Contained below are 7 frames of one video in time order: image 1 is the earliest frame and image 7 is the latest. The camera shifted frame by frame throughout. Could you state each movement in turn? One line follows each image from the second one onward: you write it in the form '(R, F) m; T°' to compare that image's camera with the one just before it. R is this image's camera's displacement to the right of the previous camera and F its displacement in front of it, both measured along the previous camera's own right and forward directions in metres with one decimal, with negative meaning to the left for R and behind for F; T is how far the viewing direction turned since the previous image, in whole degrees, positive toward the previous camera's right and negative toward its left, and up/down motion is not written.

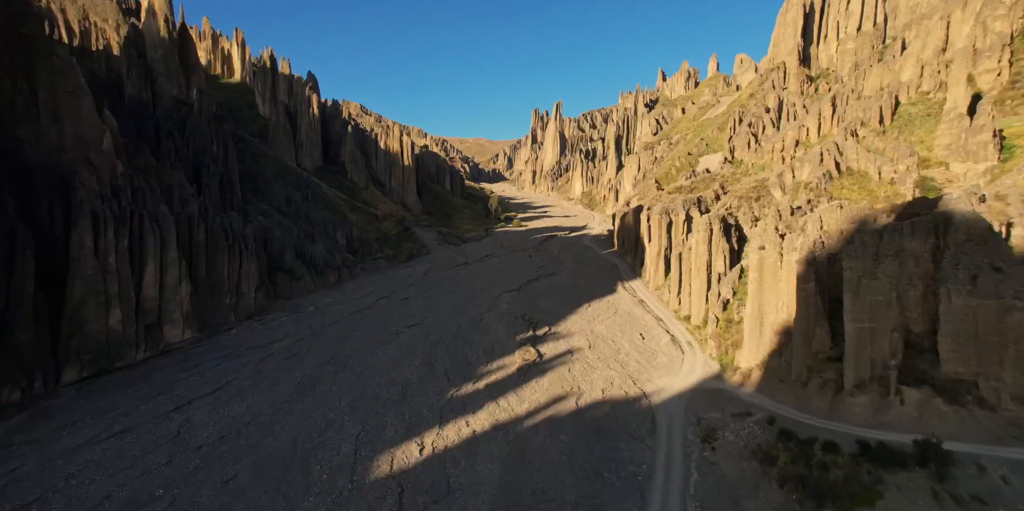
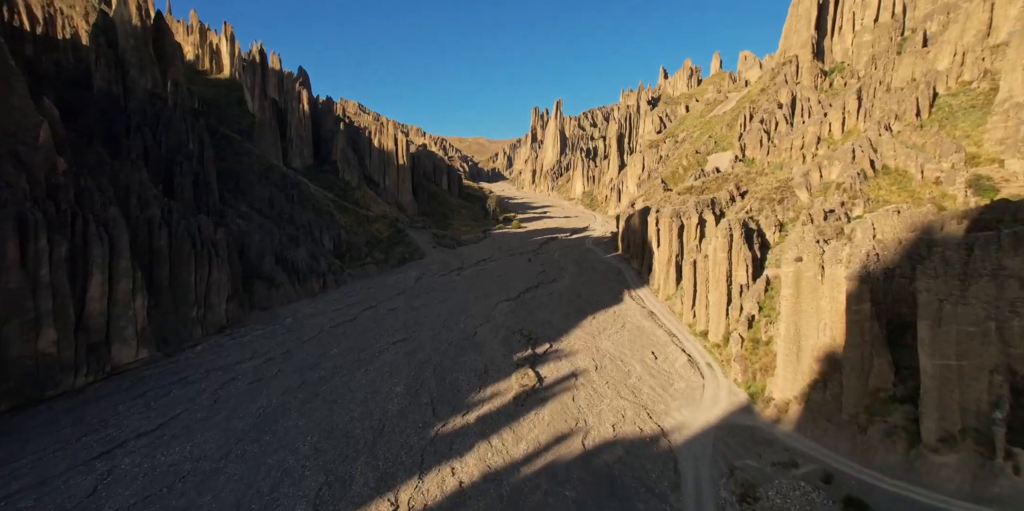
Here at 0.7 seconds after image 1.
(+0.2, +3.4) m; 0°
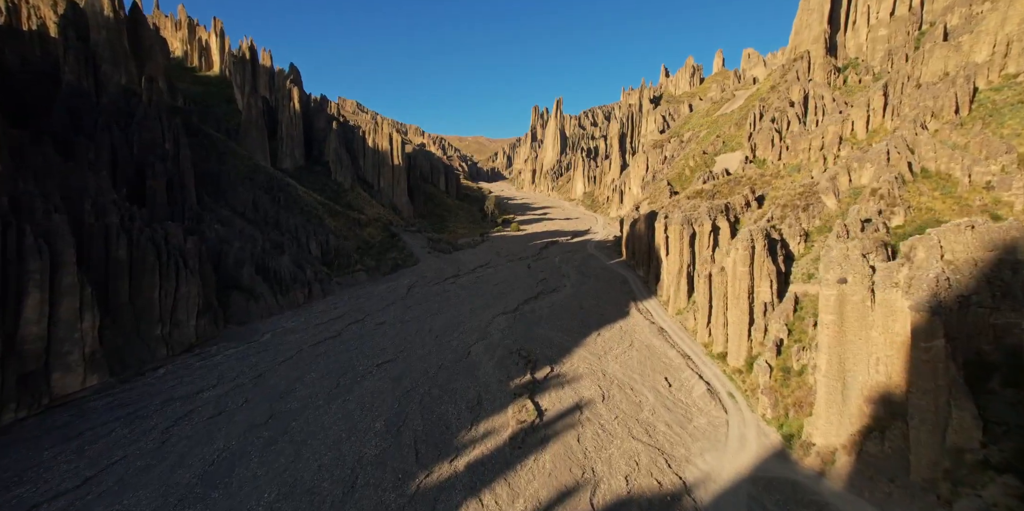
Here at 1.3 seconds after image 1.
(+0.2, +3.0) m; 0°
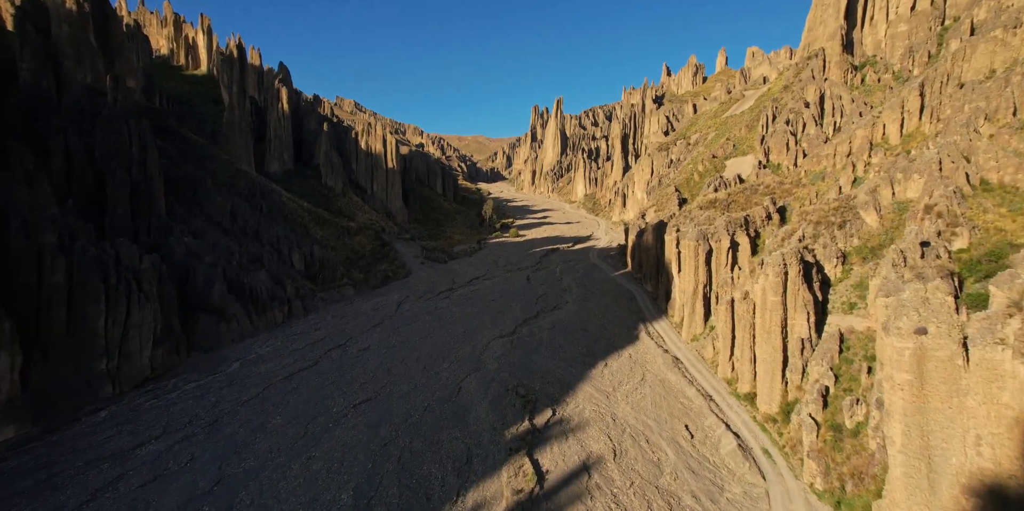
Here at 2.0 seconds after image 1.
(+0.2, +3.5) m; 0°
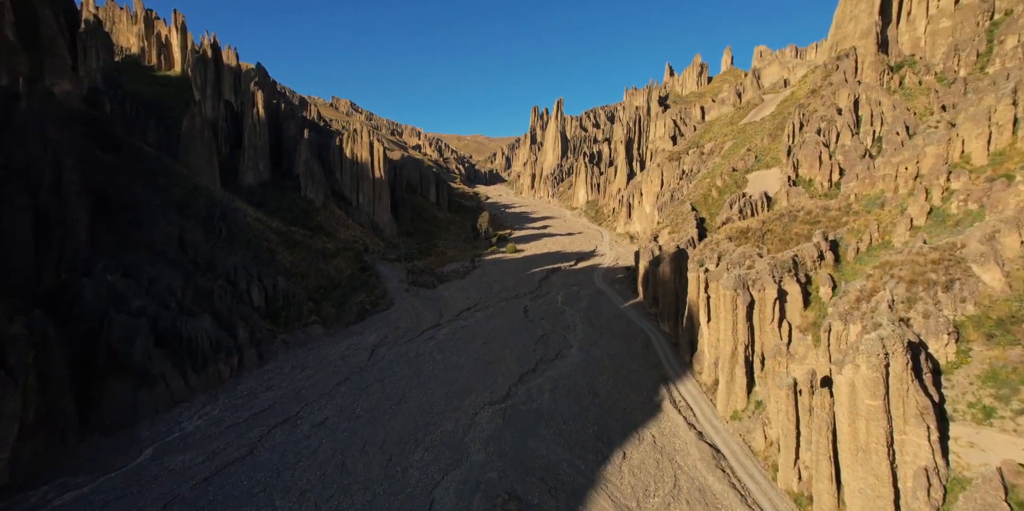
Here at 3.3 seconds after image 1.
(+0.4, +6.6) m; 0°
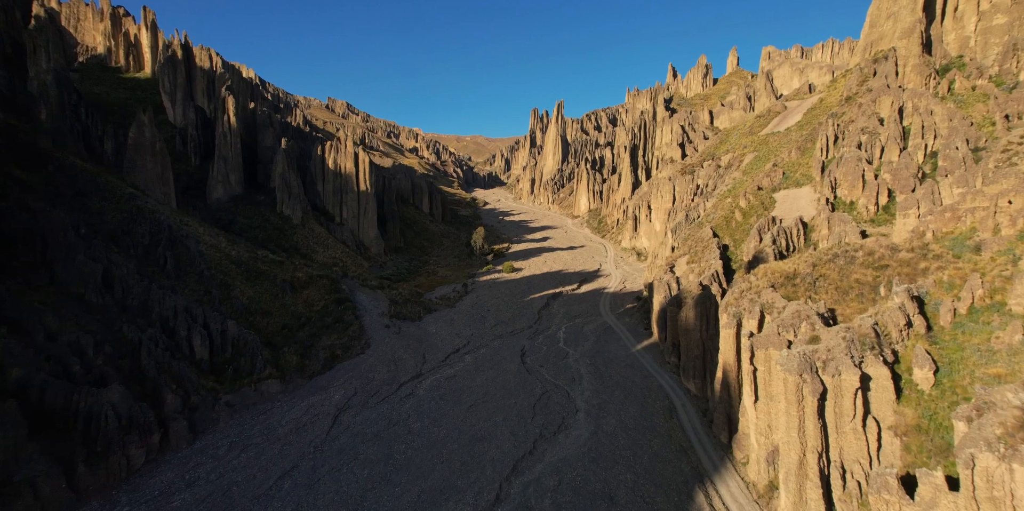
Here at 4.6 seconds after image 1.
(+0.4, +6.7) m; 0°
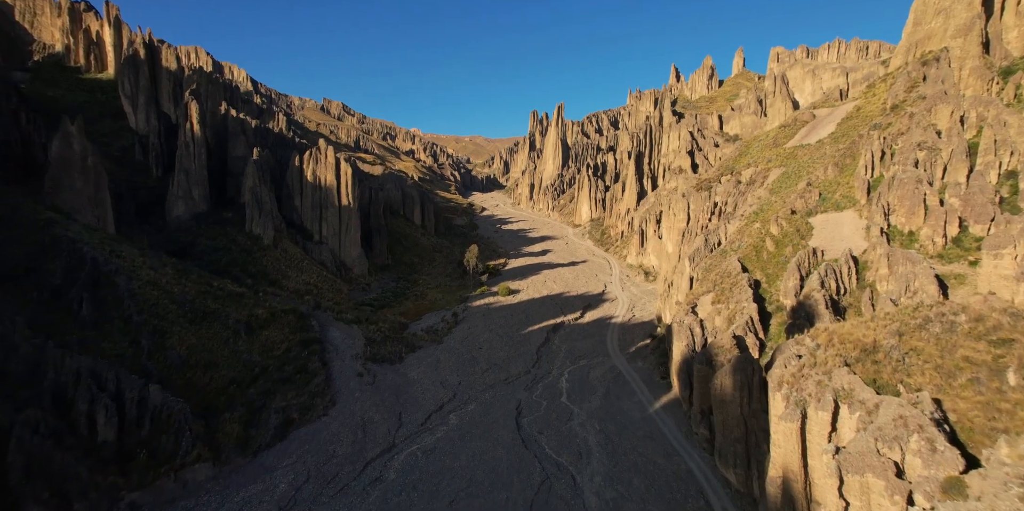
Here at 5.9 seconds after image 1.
(+0.4, +6.9) m; 0°
